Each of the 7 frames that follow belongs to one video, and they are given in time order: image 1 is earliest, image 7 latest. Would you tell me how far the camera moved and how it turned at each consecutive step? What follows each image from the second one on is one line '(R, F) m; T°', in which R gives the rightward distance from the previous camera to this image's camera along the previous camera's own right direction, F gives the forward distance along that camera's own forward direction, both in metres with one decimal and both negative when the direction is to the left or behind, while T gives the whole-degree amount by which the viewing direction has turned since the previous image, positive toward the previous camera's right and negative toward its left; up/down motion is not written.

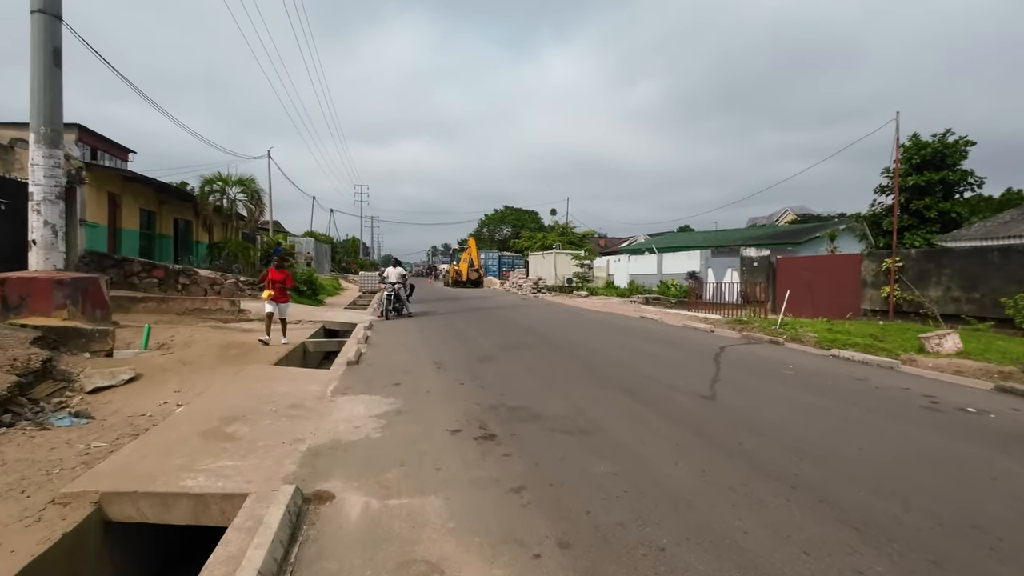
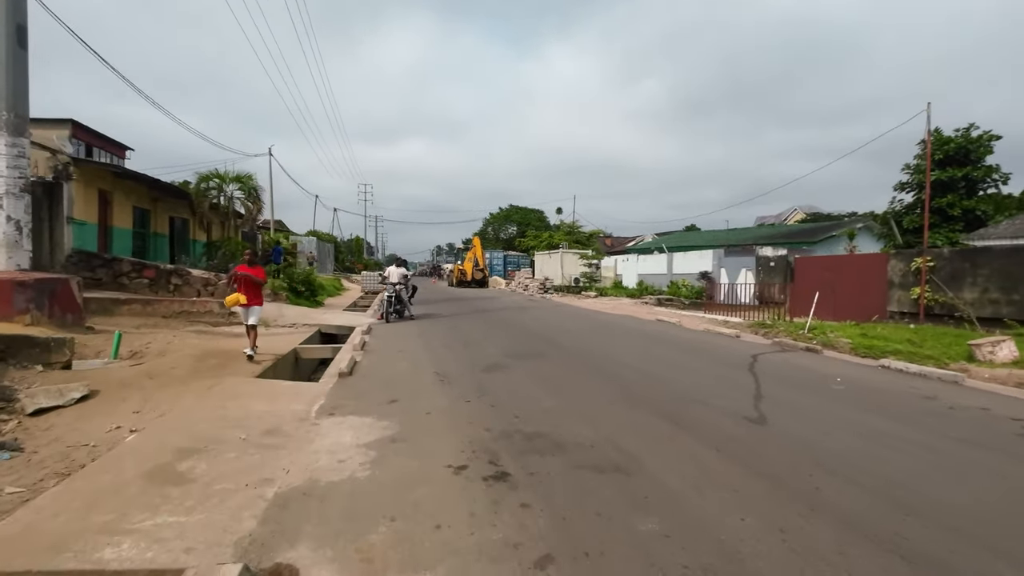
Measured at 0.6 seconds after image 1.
(-0.1, +1.1) m; -1°
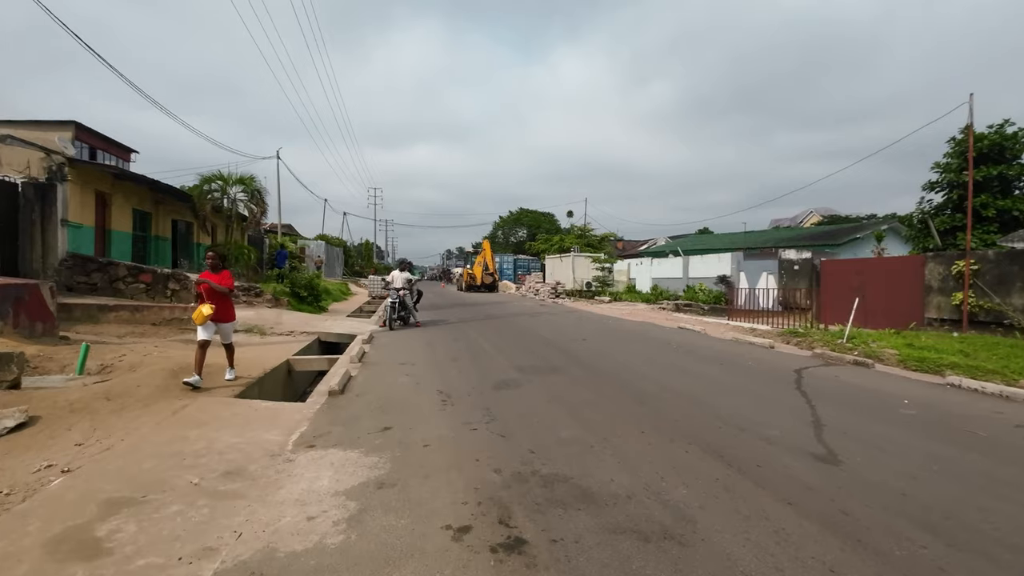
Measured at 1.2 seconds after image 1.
(-0.1, +1.1) m; -1°
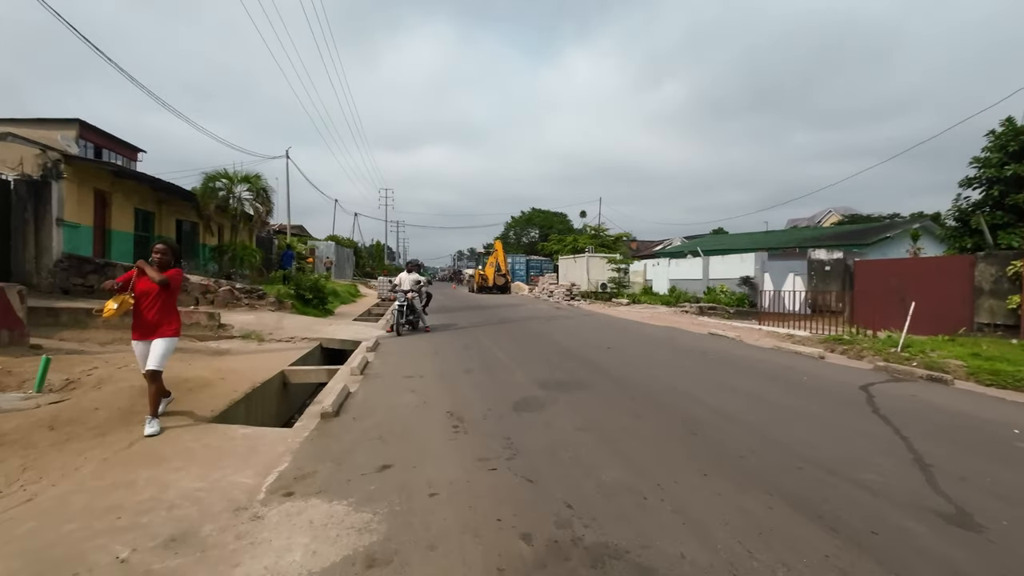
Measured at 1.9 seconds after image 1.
(-0.2, +1.2) m; -1°
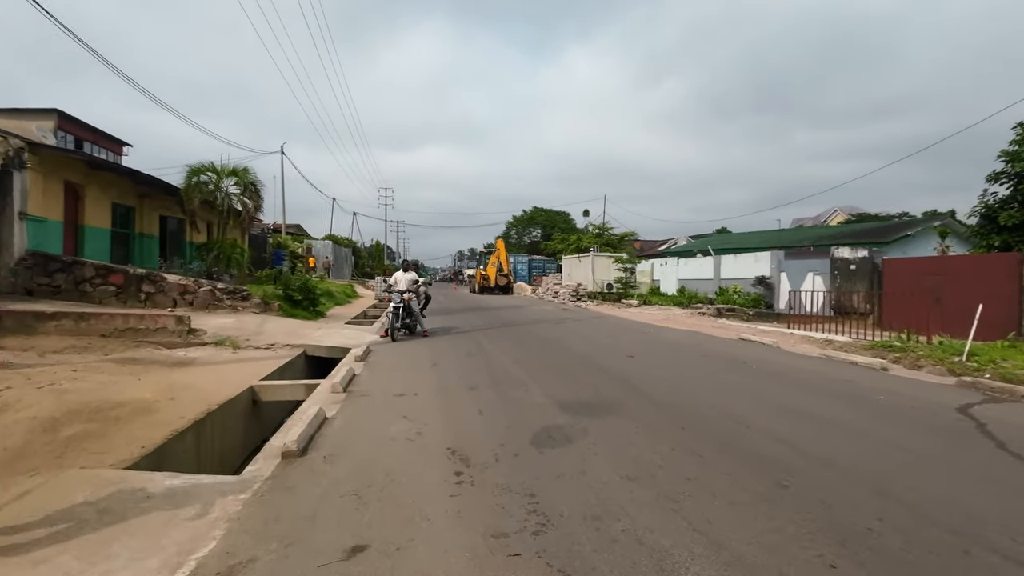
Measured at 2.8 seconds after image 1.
(-0.2, +1.6) m; 0°
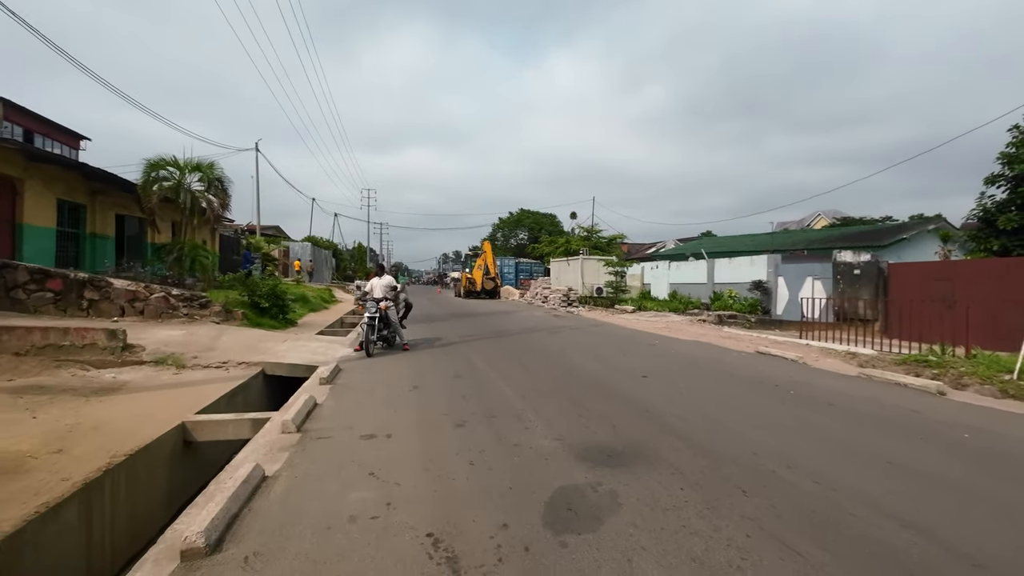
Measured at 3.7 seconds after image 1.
(-0.2, +1.6) m; +2°
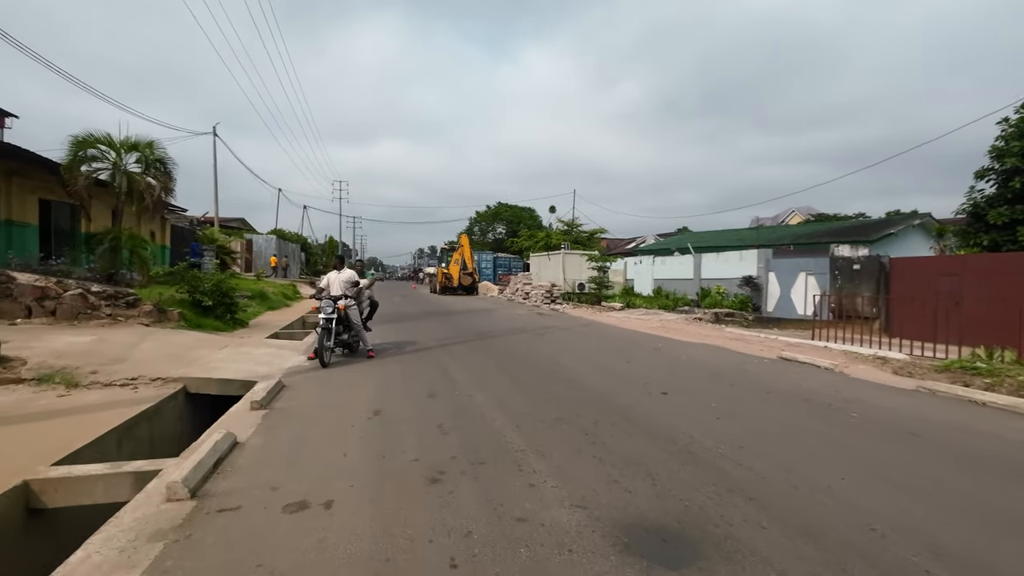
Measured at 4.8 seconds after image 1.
(-0.2, +1.9) m; +3°
